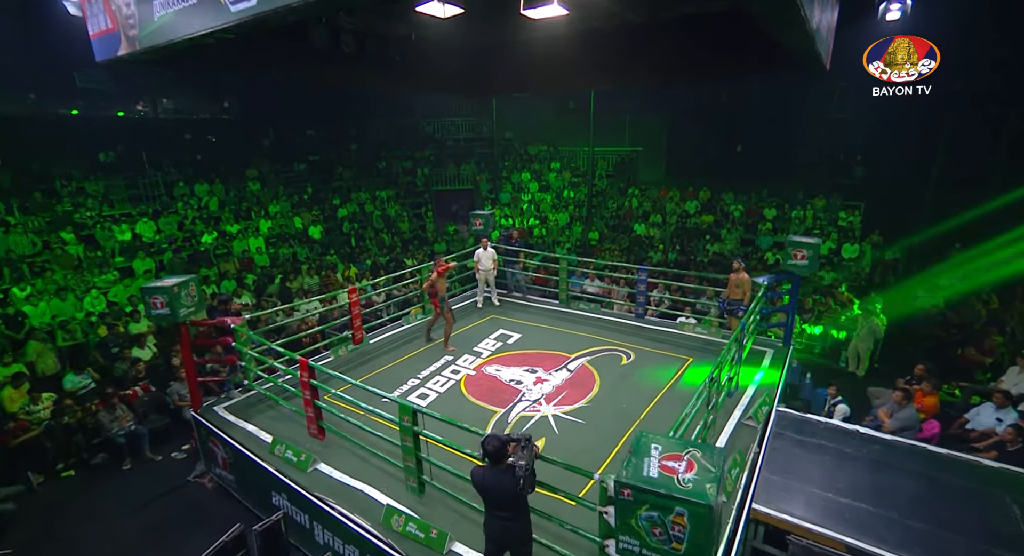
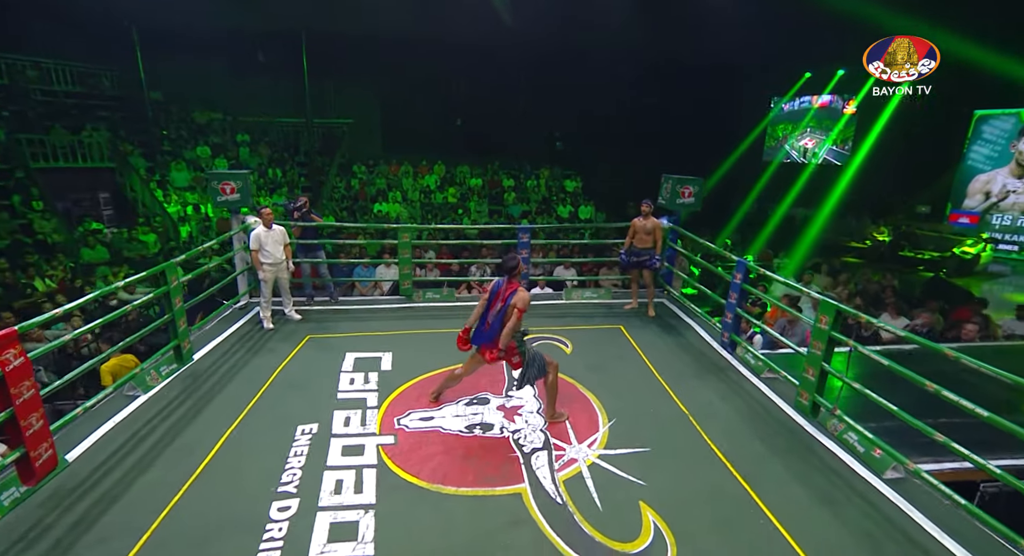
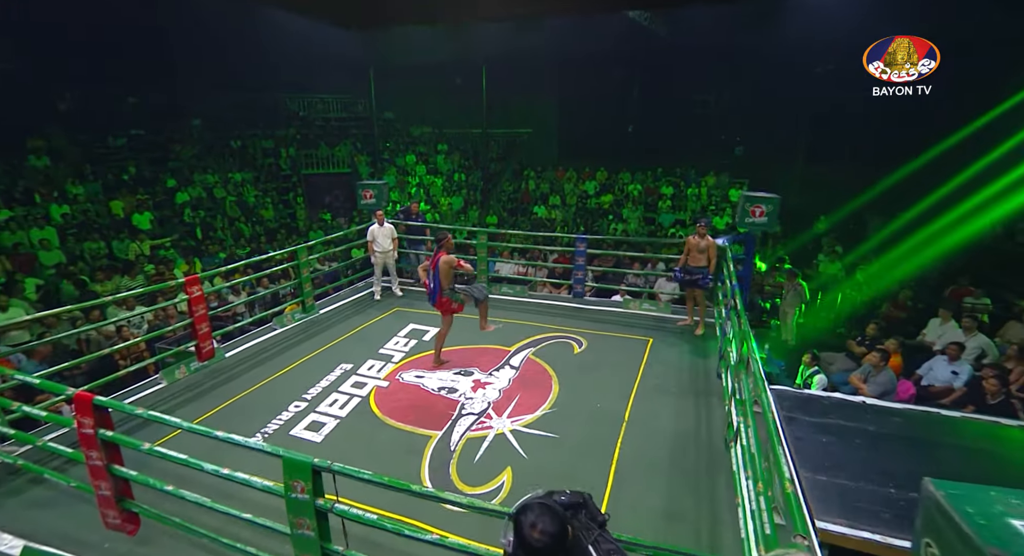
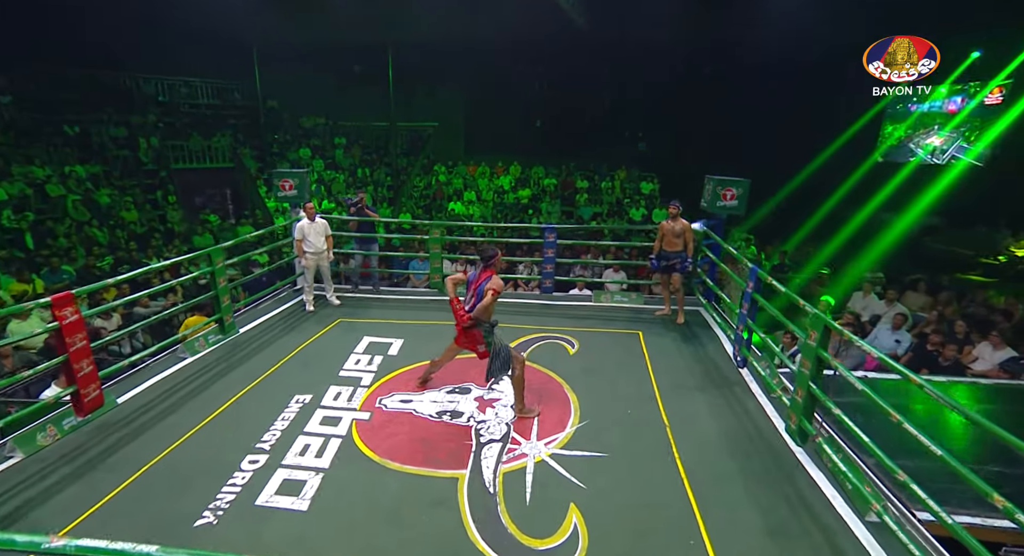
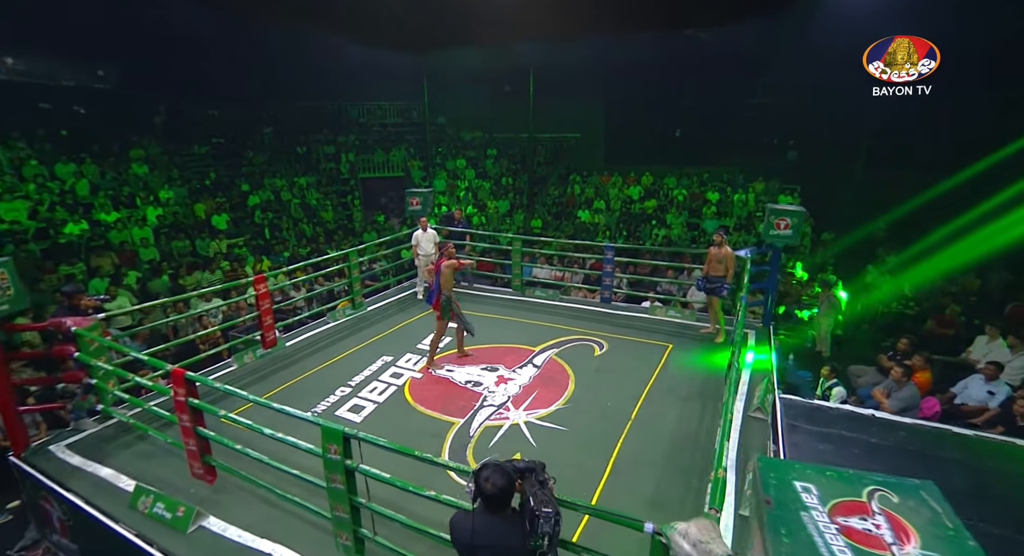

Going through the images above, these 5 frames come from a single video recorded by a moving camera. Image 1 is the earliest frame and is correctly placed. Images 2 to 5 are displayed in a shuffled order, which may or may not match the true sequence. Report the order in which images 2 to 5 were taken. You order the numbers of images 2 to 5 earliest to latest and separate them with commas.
5, 3, 4, 2
